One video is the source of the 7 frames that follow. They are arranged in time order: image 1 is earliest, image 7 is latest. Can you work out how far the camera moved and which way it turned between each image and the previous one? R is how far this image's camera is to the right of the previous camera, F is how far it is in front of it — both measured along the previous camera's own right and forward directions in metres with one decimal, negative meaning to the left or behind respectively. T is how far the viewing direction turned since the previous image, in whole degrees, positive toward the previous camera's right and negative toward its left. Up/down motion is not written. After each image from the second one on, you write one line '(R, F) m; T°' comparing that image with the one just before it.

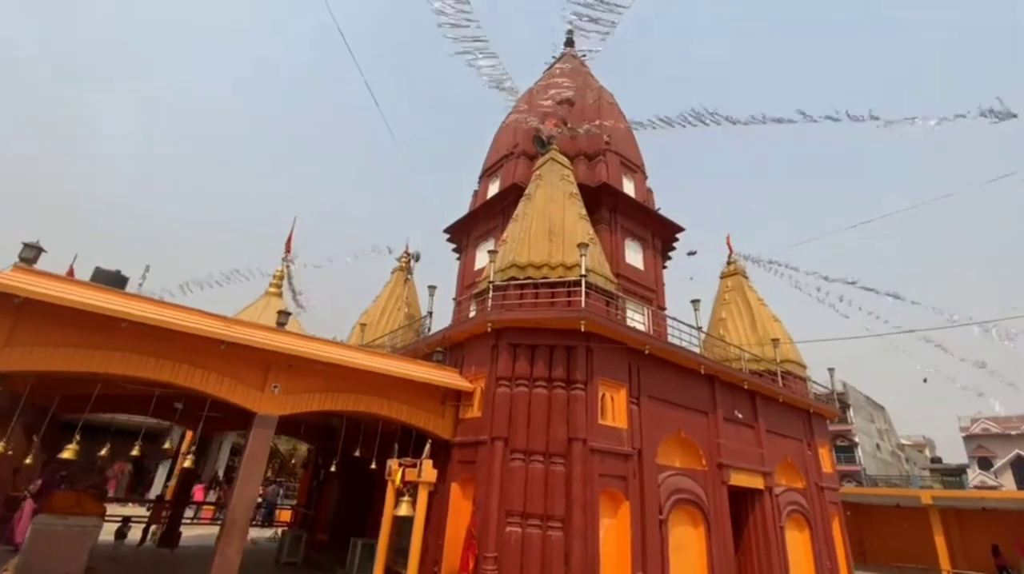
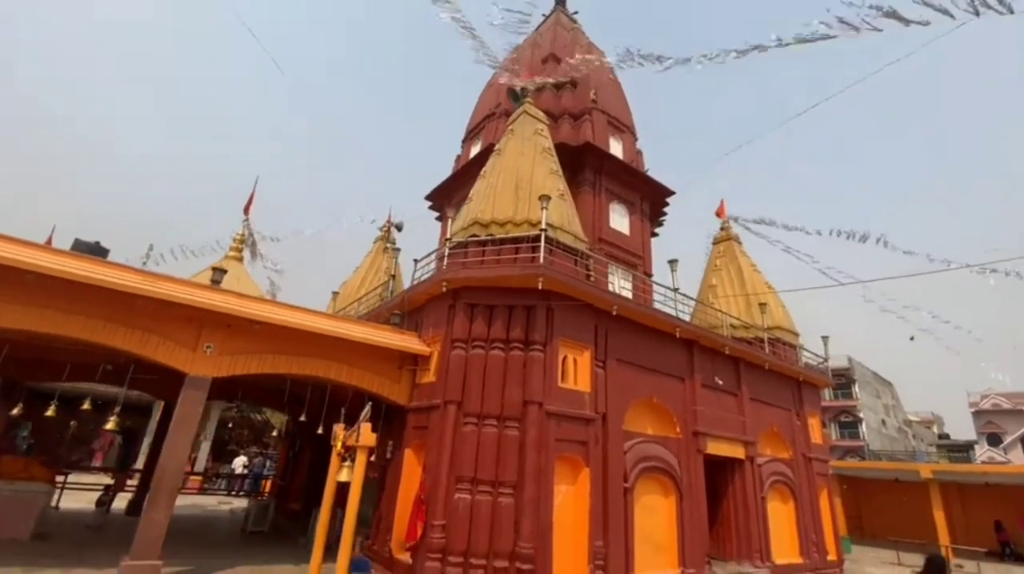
(+1.1, +0.7) m; -1°
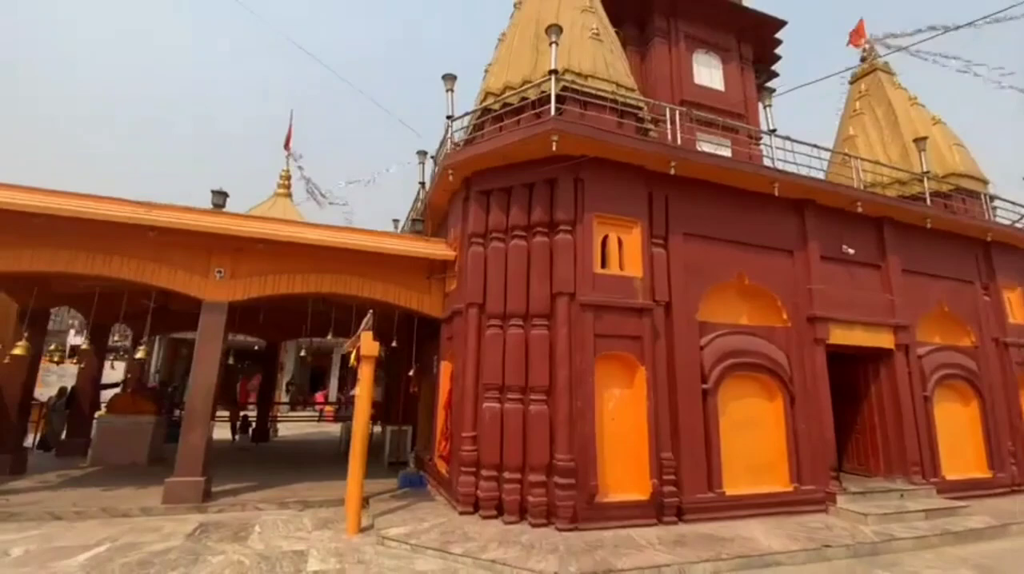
(+1.7, +1.9) m; -16°
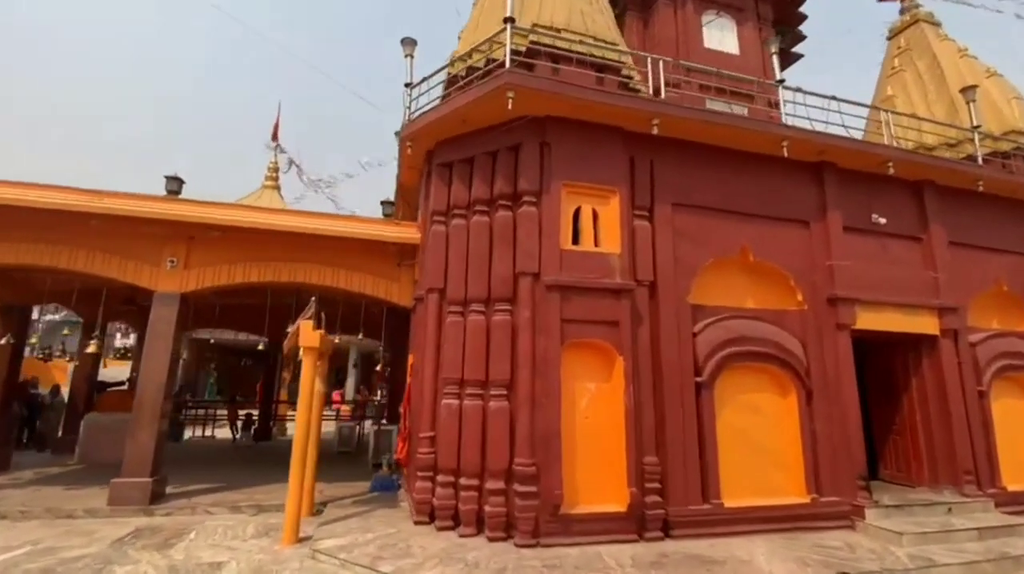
(+1.1, +0.9) m; -5°
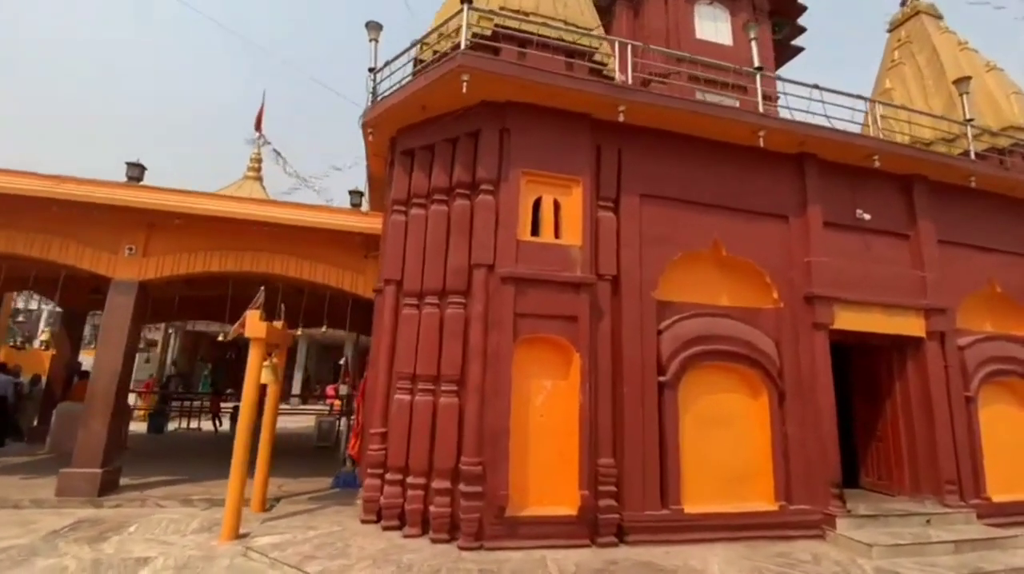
(+0.7, +0.3) m; -1°
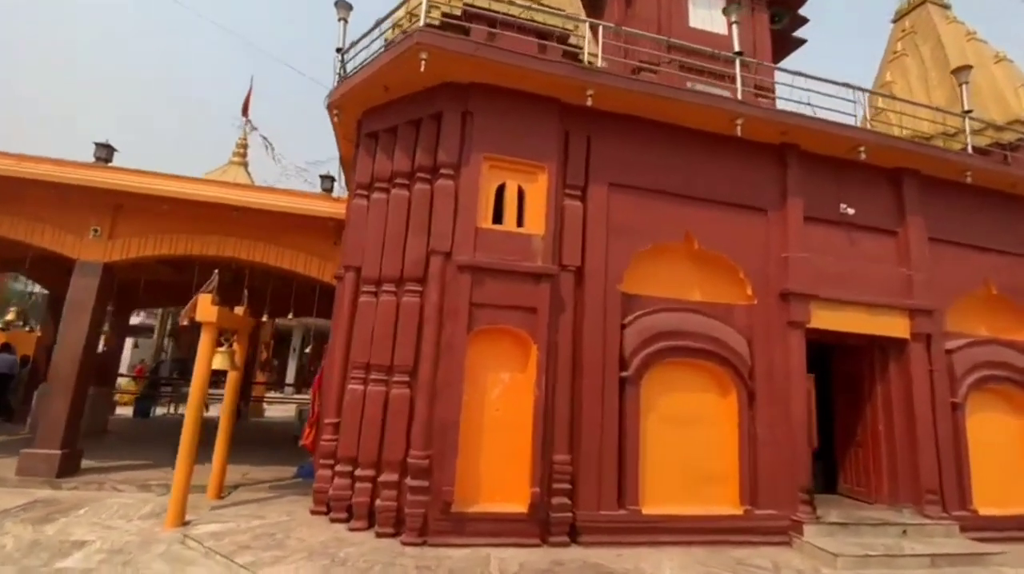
(+0.7, +0.2) m; -1°
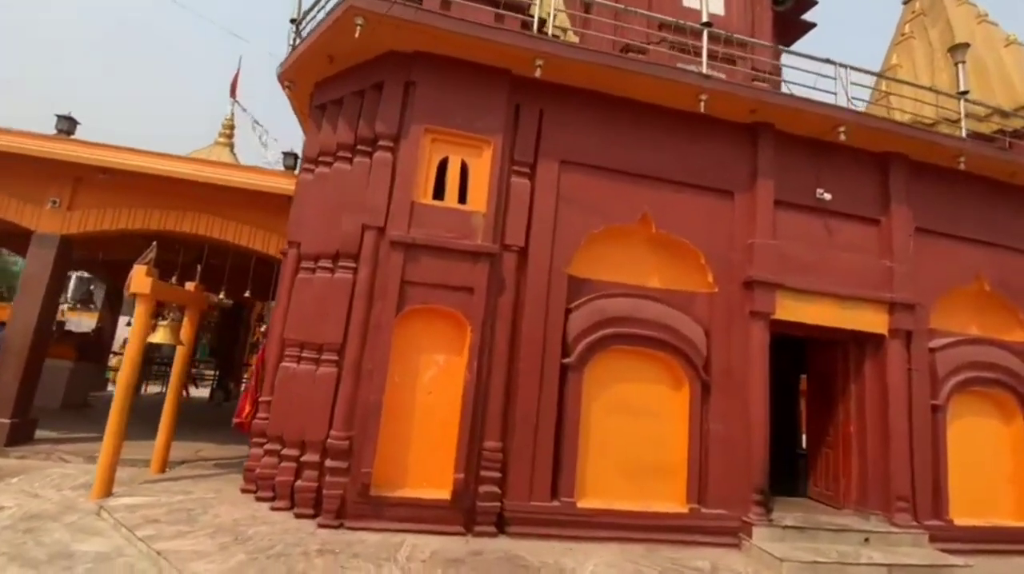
(+1.0, +0.3) m; -2°
